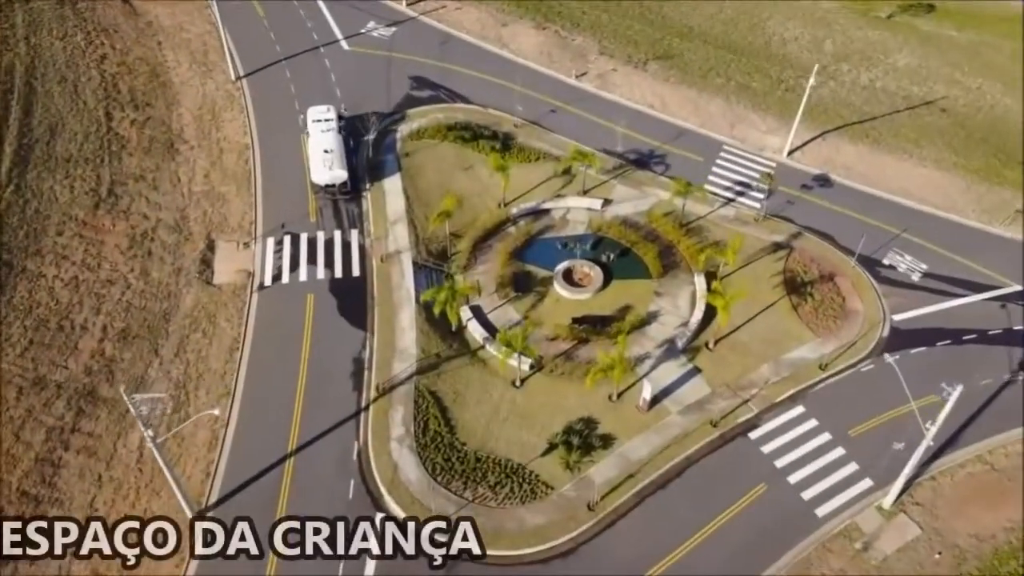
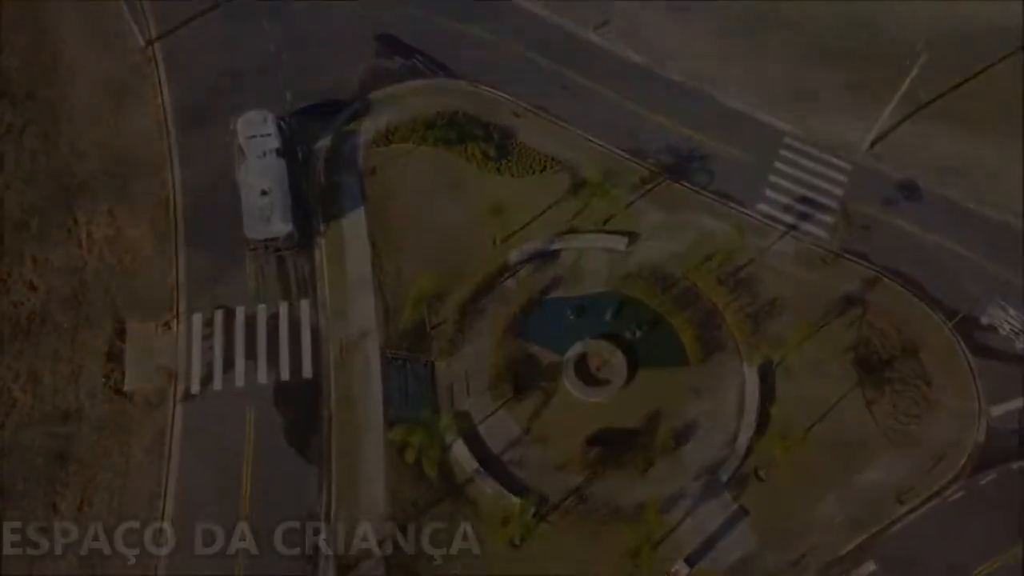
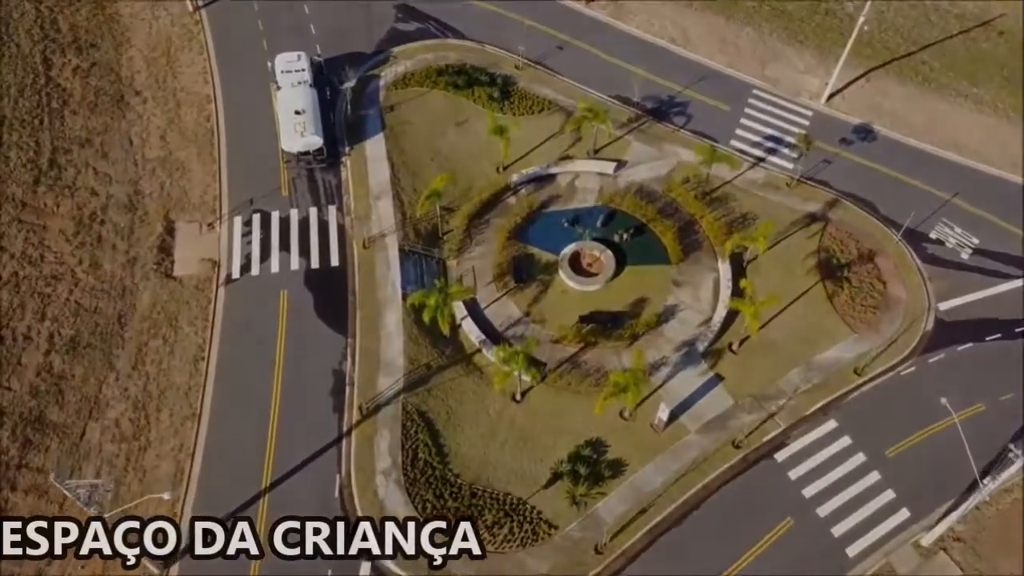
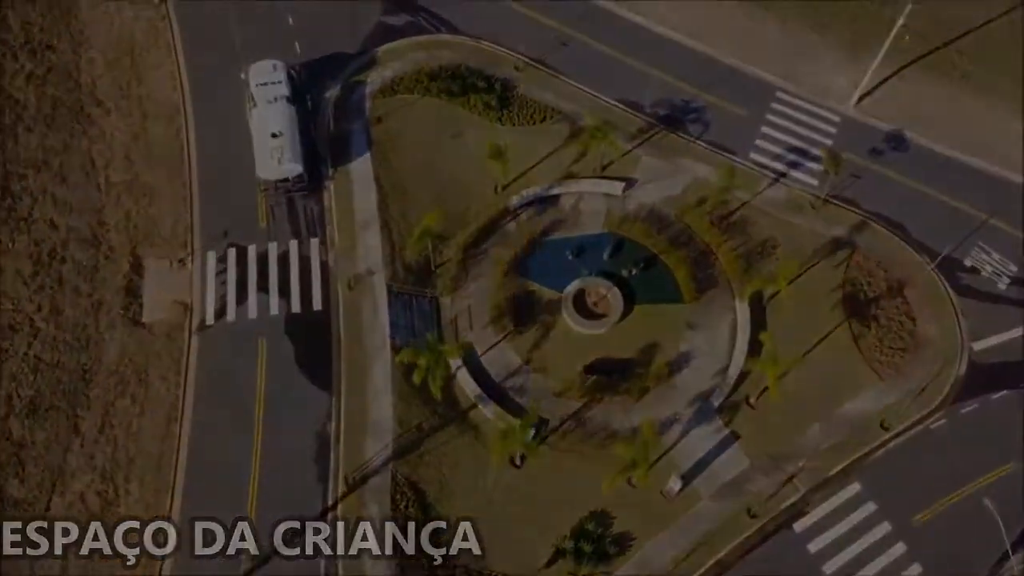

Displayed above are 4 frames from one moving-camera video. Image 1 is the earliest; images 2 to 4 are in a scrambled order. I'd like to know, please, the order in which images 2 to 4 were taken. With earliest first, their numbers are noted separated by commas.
3, 4, 2
